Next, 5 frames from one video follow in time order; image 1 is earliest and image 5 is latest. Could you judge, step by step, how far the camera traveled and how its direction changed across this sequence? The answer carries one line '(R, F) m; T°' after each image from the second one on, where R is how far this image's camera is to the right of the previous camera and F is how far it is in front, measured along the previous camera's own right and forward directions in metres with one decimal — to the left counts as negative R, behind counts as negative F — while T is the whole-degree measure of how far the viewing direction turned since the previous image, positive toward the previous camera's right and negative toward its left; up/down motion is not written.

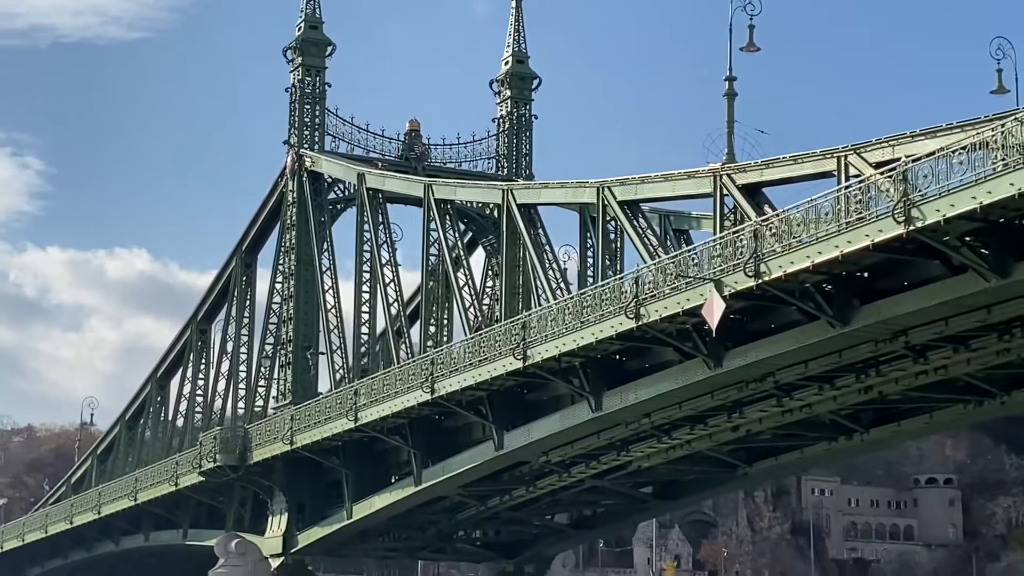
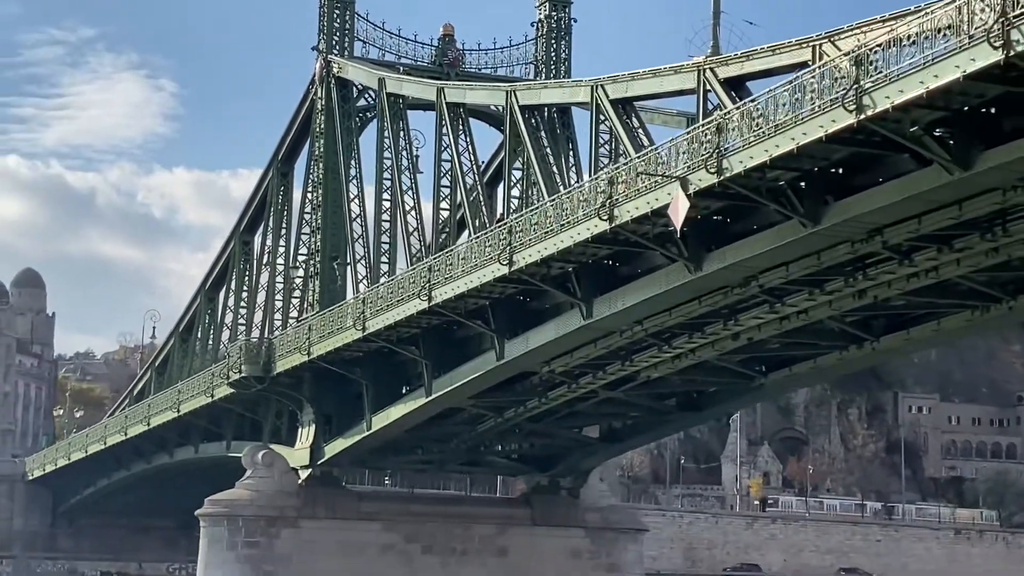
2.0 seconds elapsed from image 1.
(+1.7, +0.8) m; -4°
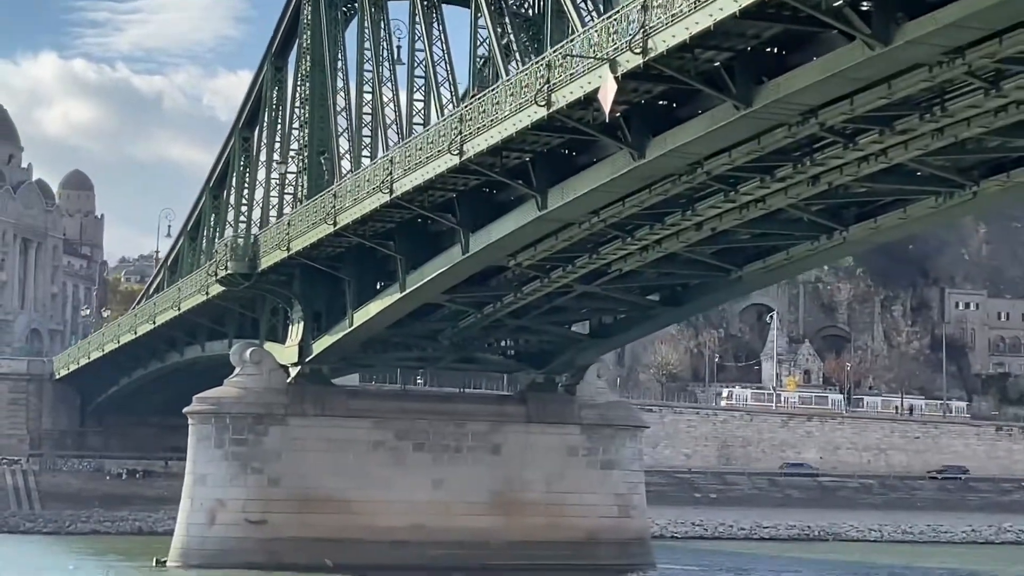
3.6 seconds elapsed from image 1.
(+1.4, +0.6) m; -2°
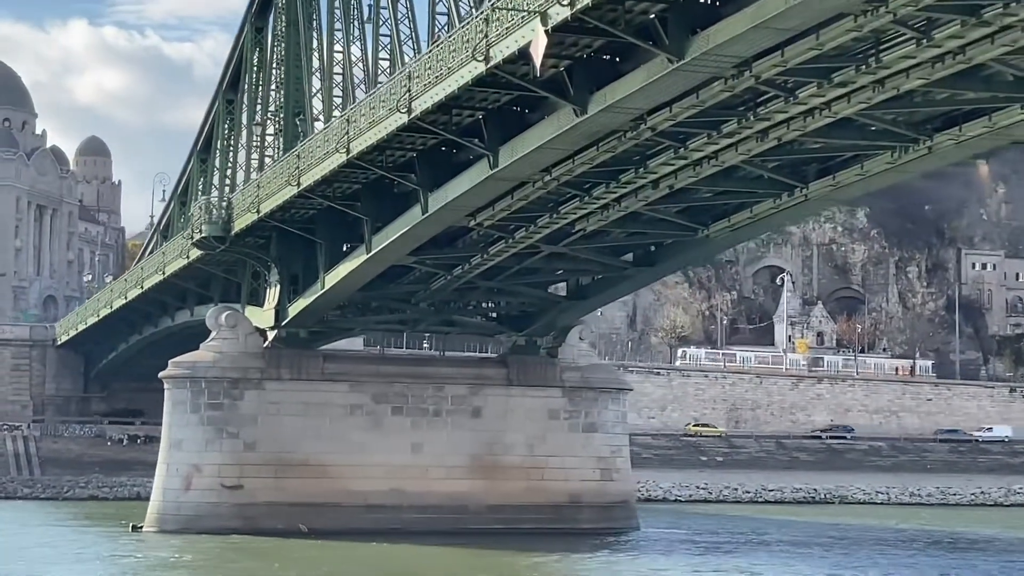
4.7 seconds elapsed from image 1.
(+0.9, +0.3) m; -1°
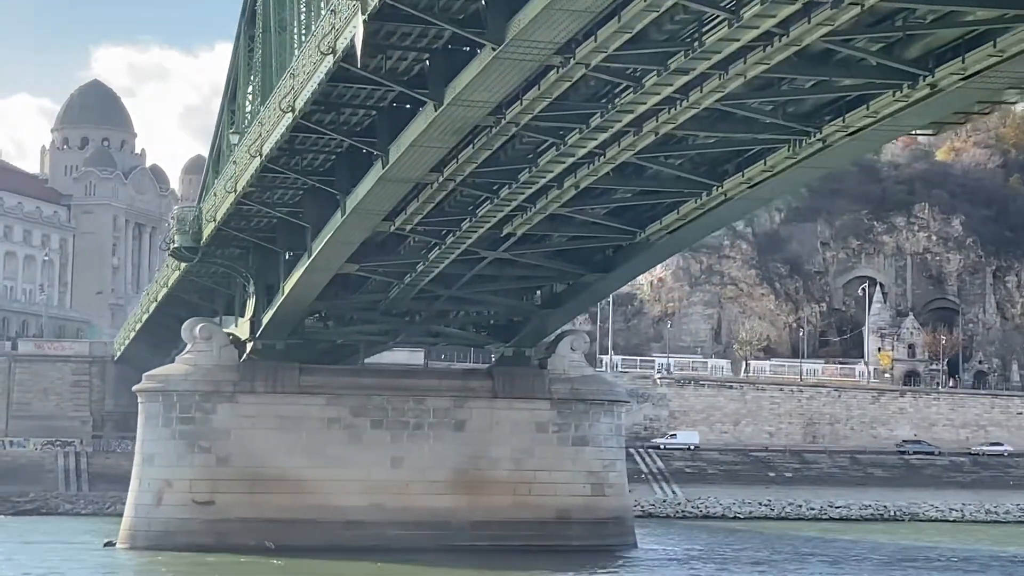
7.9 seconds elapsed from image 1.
(+2.8, +1.0) m; -5°
